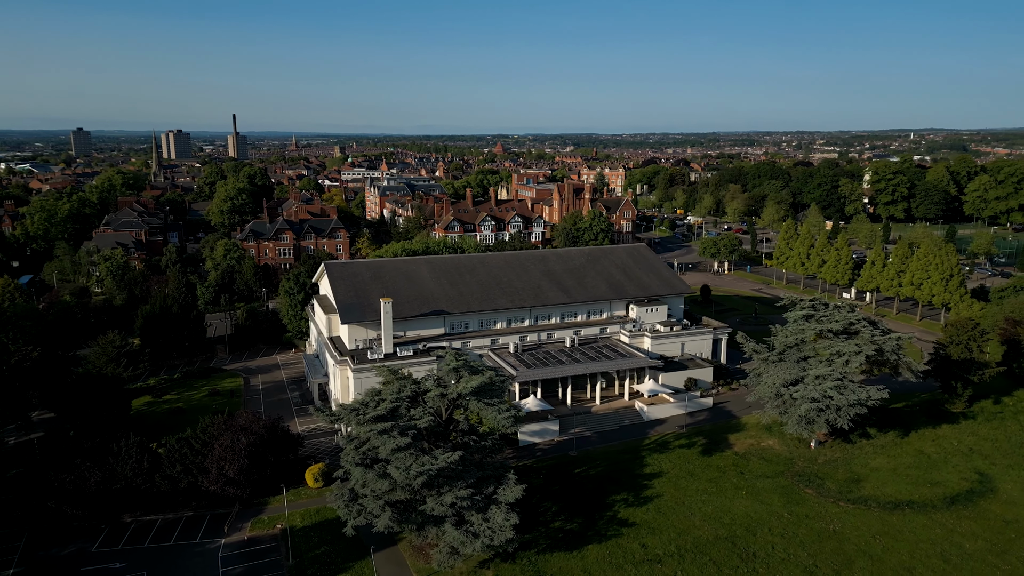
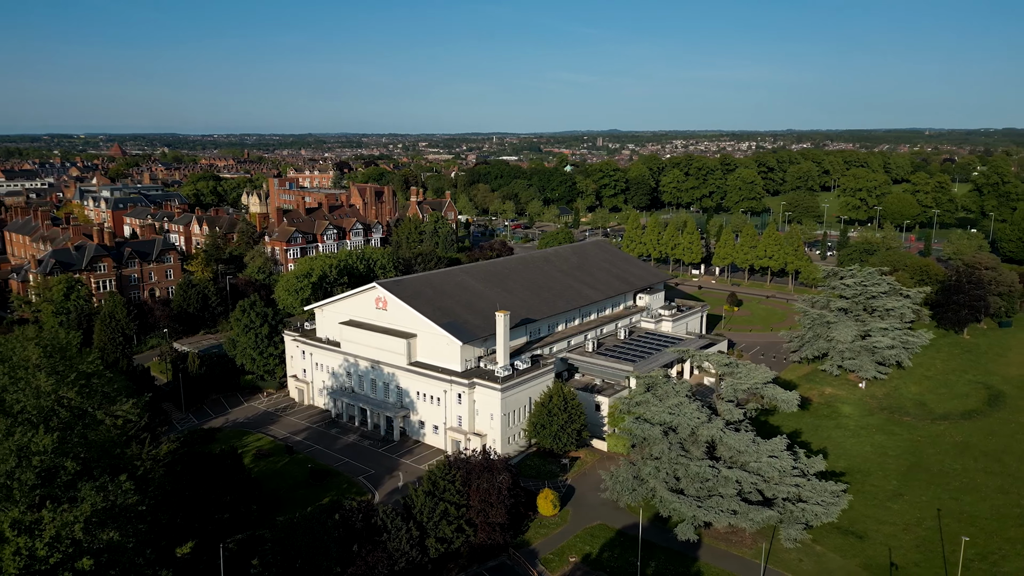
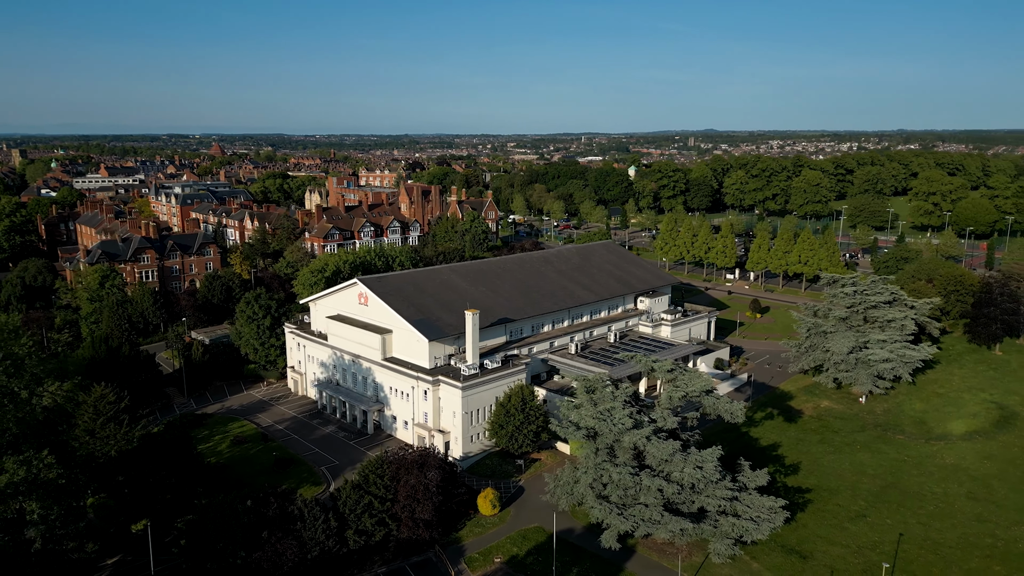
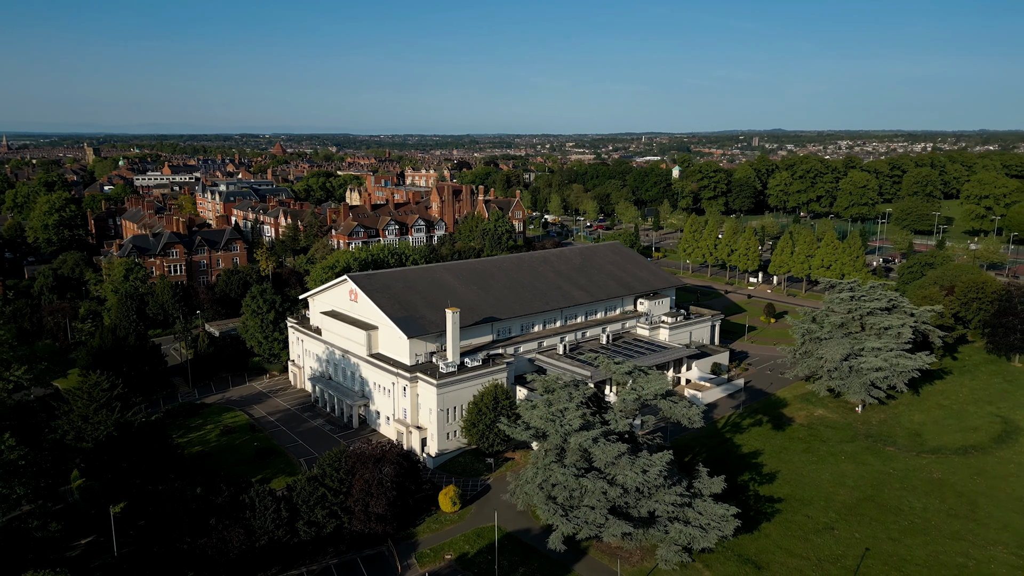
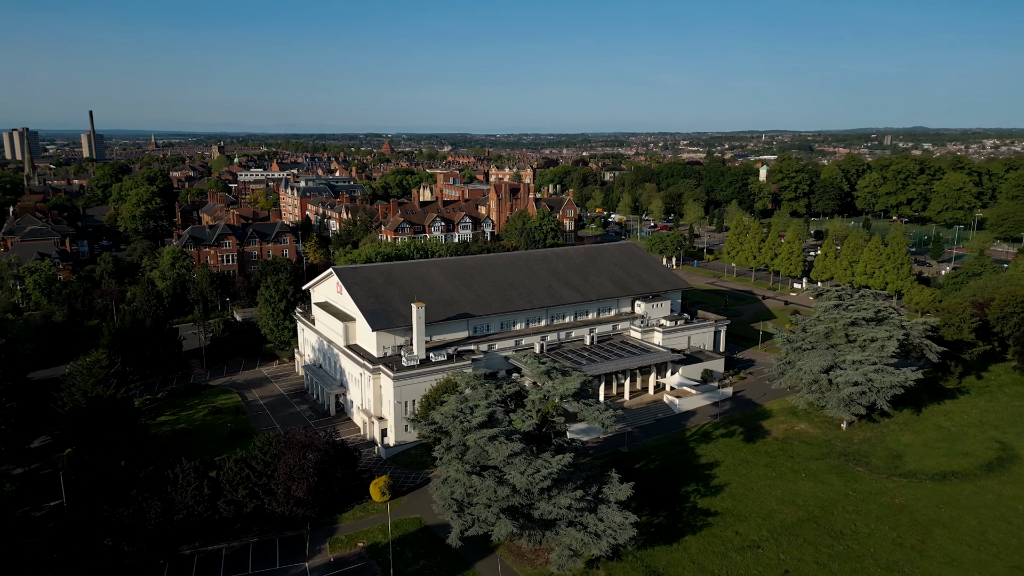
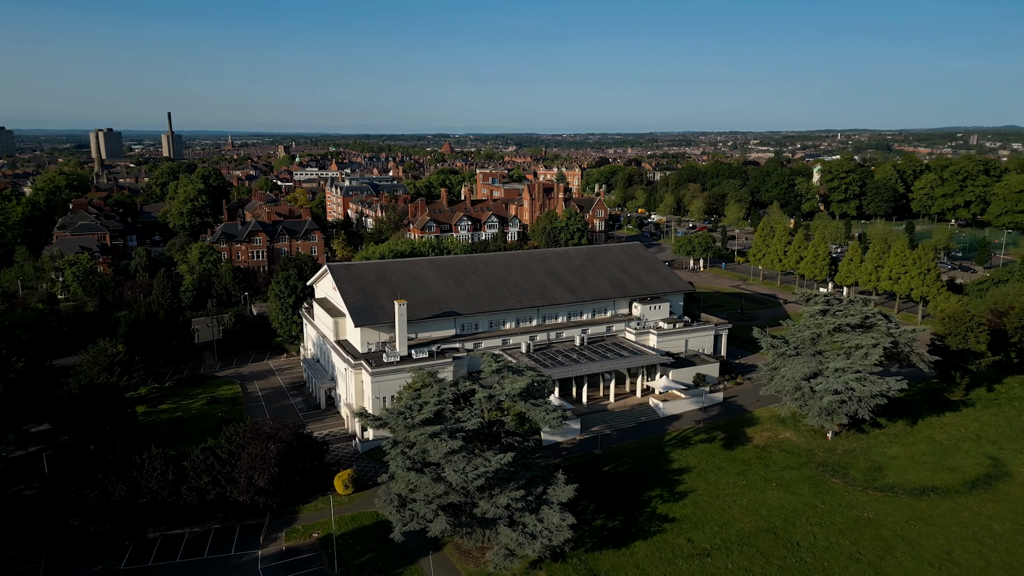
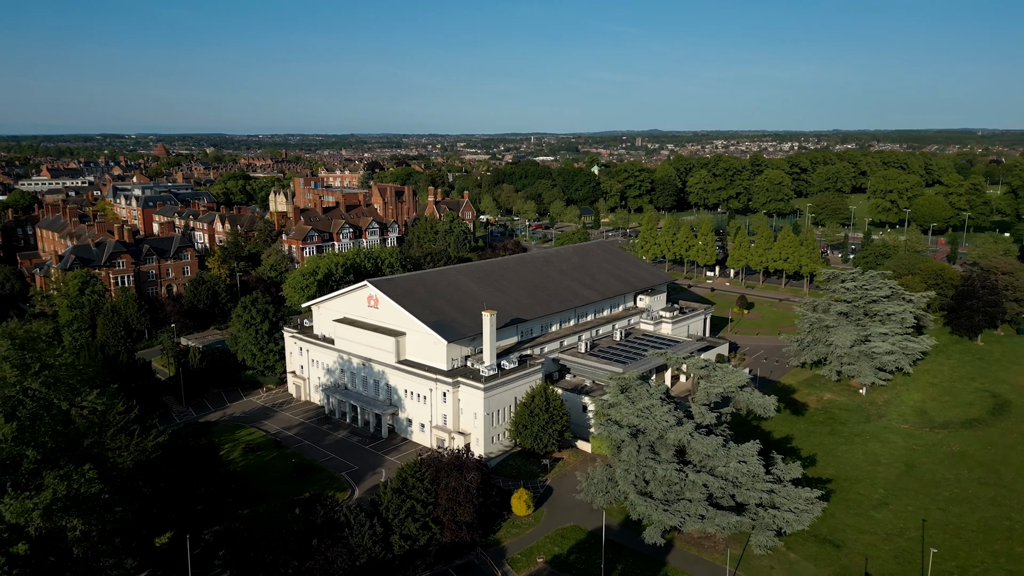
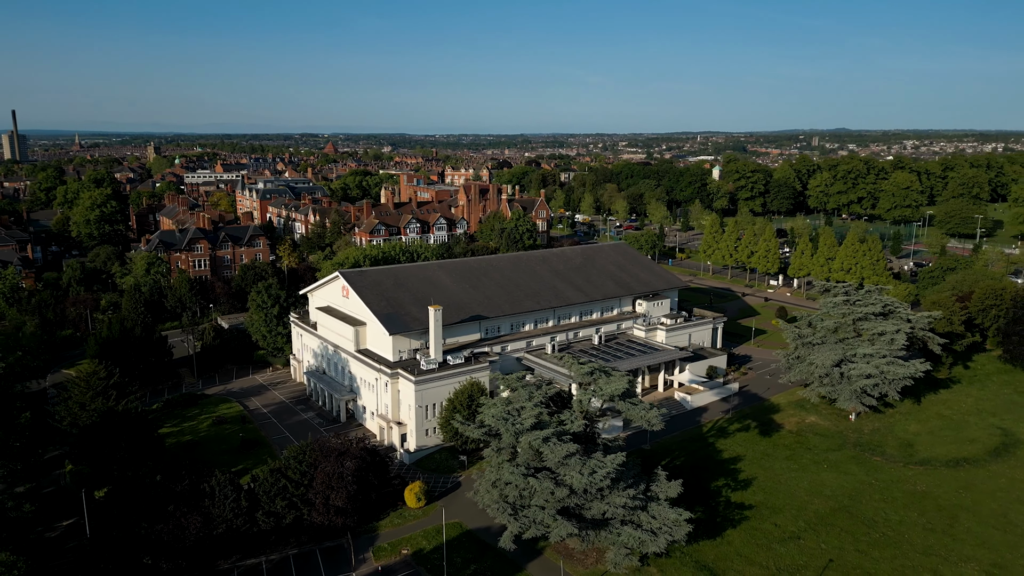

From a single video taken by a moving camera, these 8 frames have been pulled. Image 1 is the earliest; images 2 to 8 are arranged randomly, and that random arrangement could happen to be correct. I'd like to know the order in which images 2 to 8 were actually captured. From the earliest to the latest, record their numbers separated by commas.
6, 5, 8, 4, 3, 7, 2
